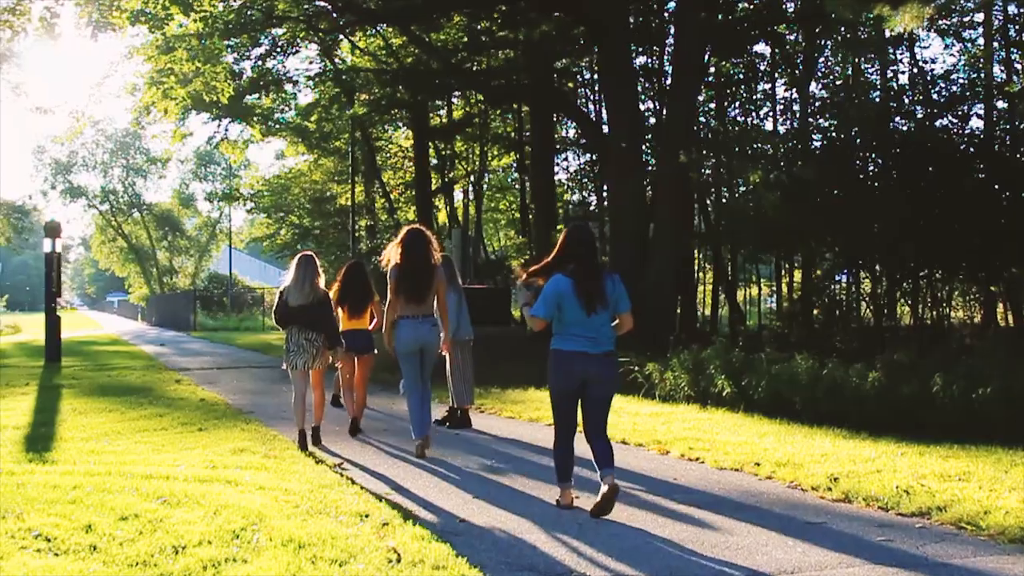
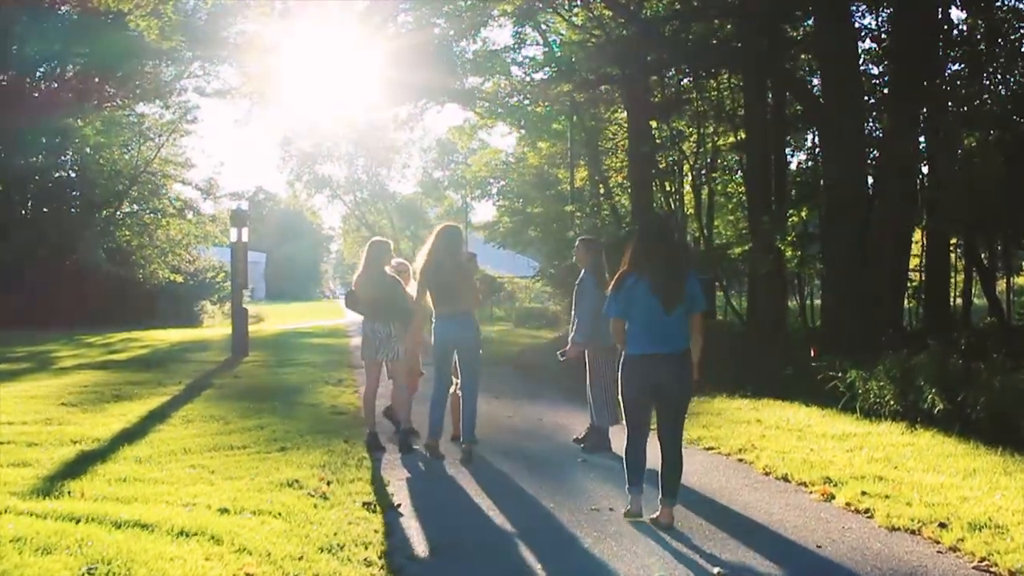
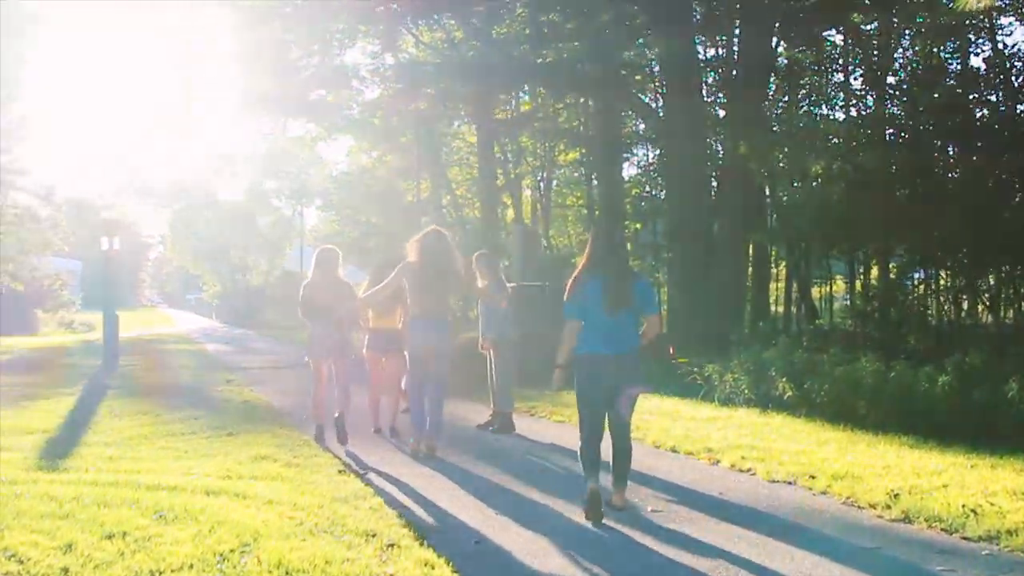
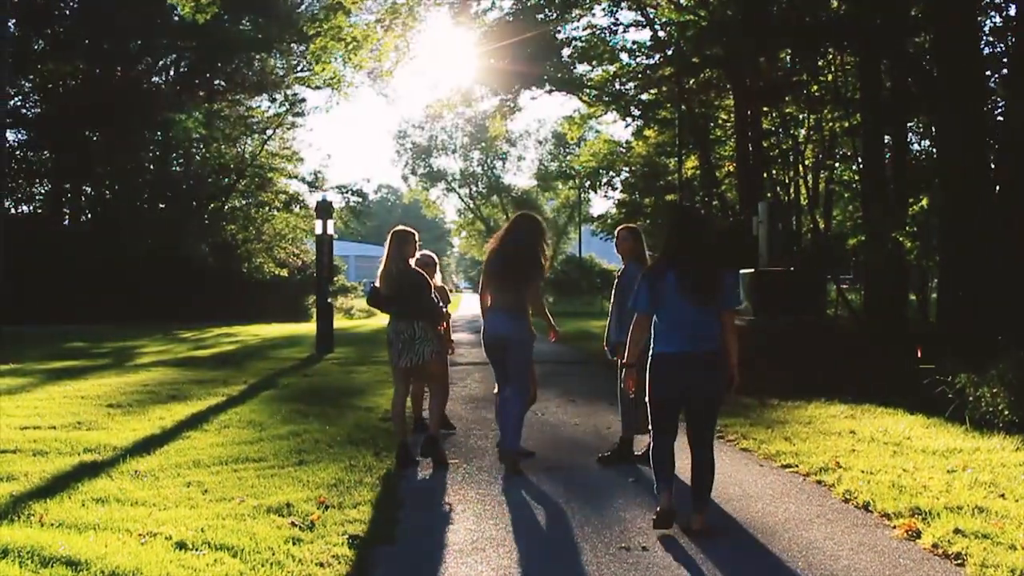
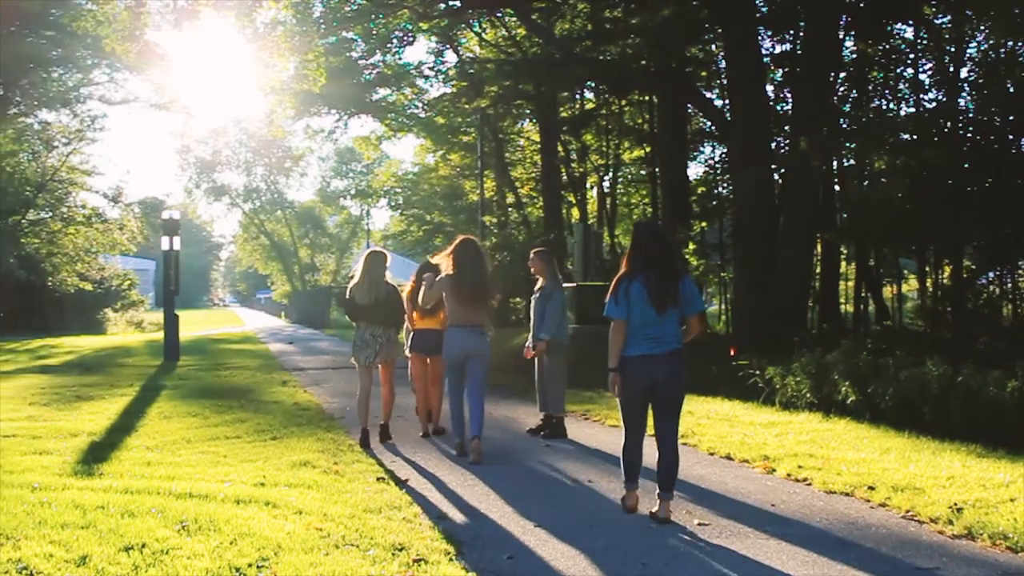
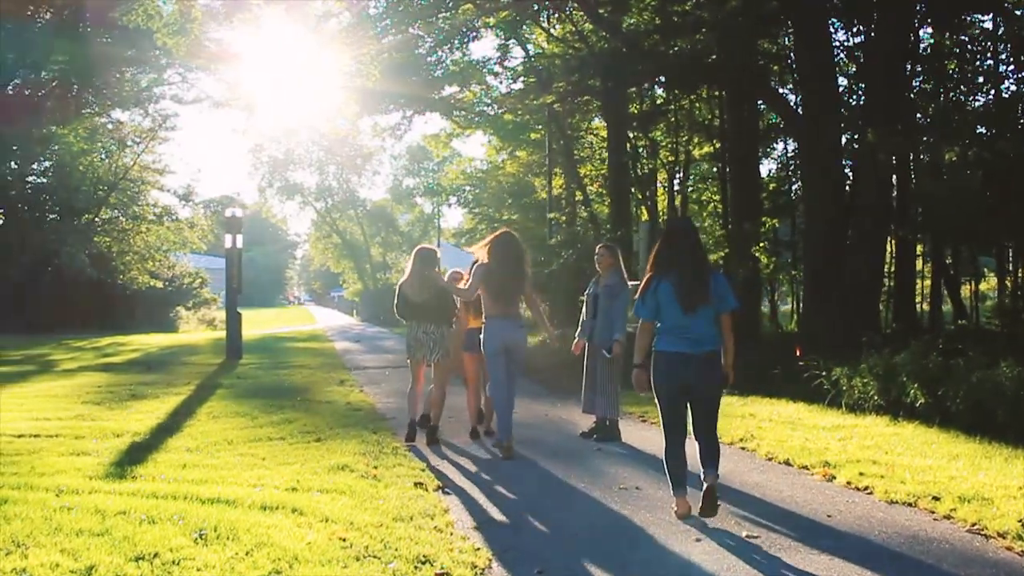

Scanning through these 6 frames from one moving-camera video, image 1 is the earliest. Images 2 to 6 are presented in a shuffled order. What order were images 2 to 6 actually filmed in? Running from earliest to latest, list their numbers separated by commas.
3, 5, 6, 2, 4
